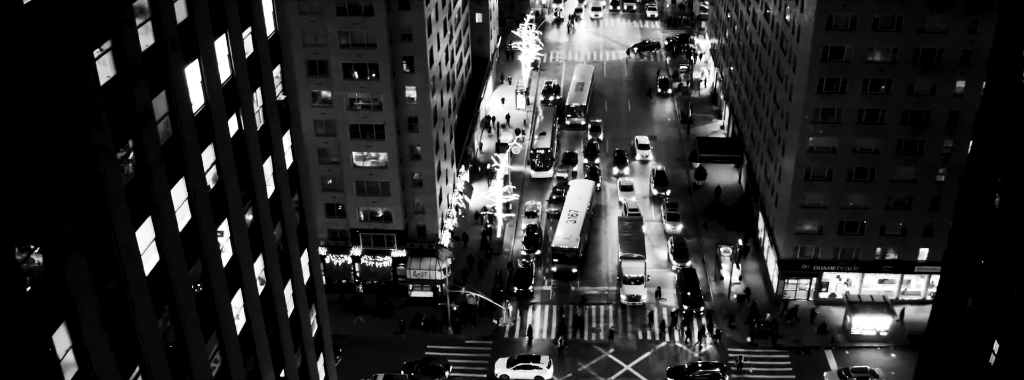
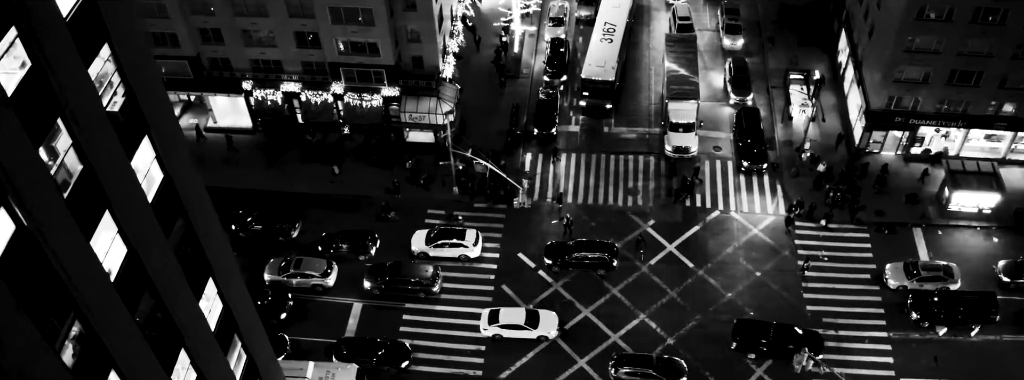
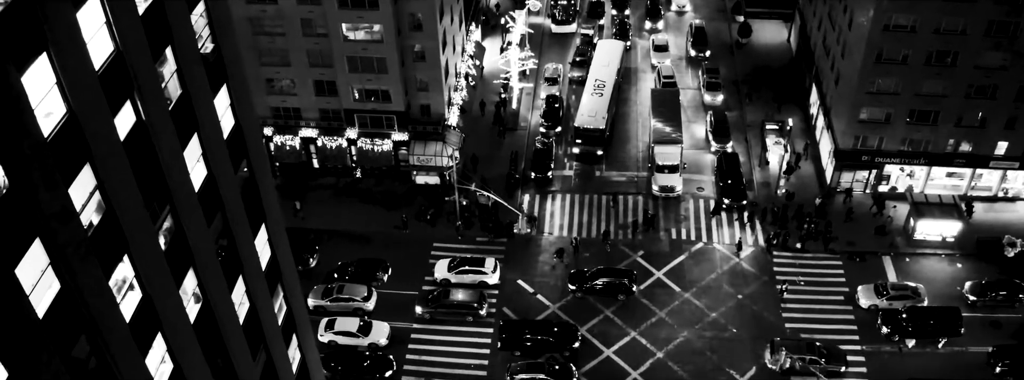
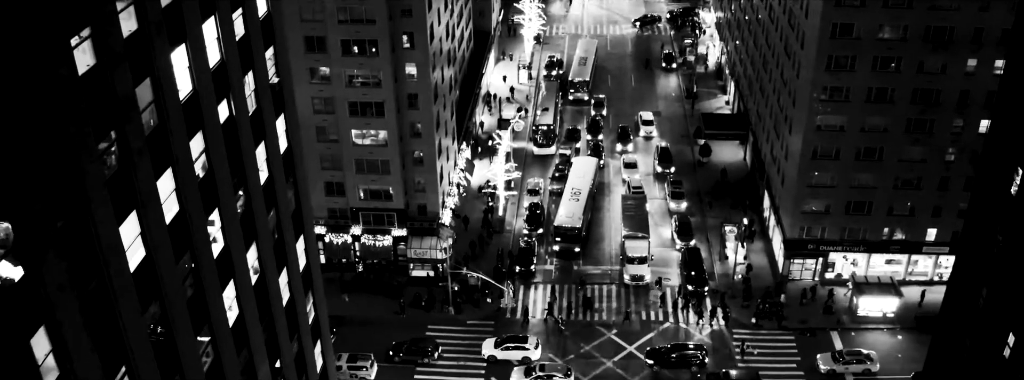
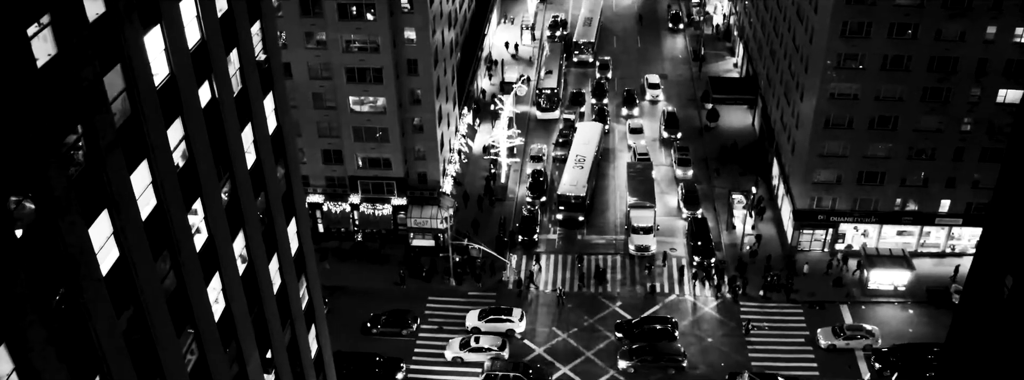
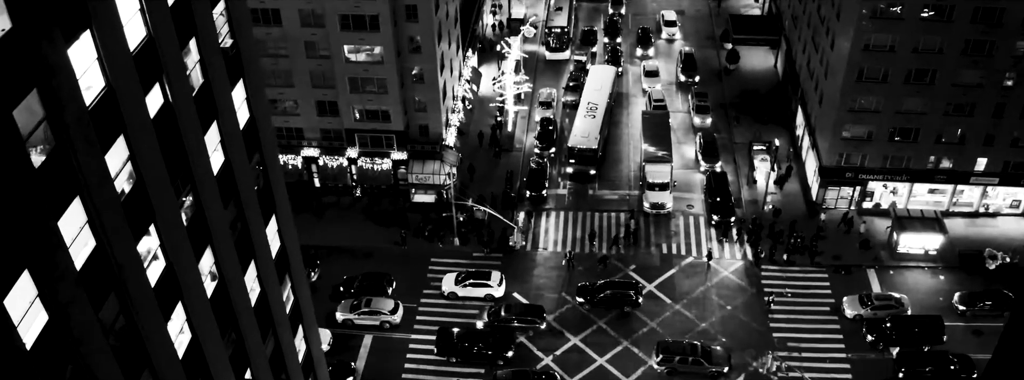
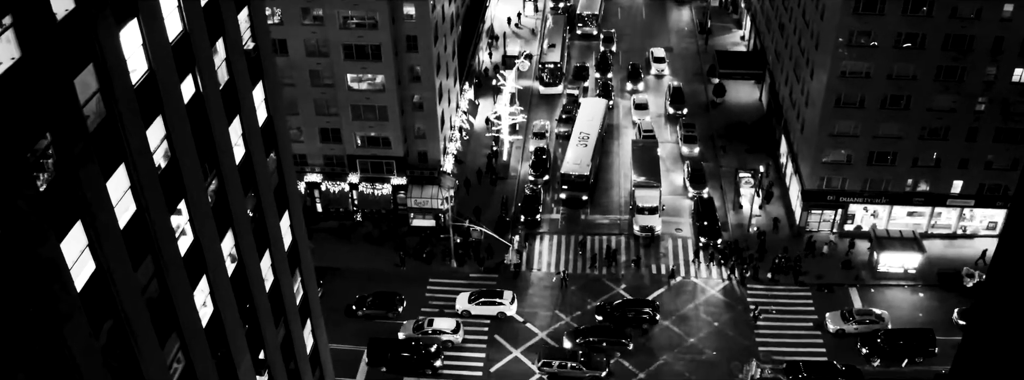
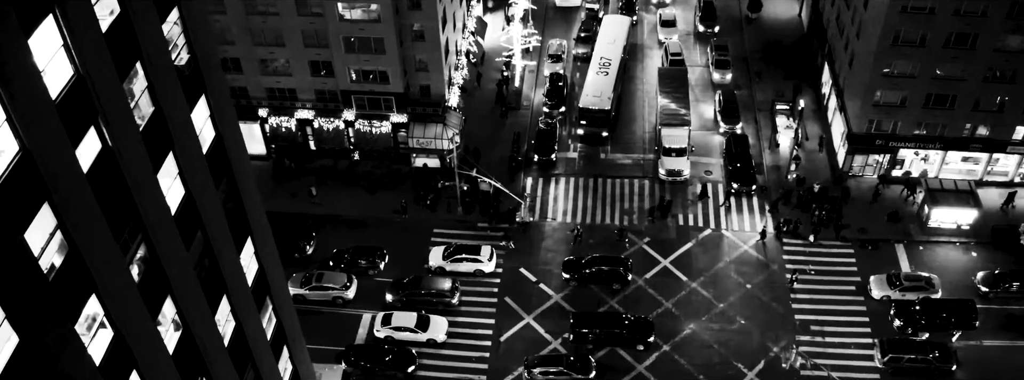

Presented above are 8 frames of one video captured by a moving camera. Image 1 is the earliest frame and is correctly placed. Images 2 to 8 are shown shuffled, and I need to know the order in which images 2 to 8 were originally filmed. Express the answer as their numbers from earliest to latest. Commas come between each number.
4, 5, 7, 6, 3, 8, 2
